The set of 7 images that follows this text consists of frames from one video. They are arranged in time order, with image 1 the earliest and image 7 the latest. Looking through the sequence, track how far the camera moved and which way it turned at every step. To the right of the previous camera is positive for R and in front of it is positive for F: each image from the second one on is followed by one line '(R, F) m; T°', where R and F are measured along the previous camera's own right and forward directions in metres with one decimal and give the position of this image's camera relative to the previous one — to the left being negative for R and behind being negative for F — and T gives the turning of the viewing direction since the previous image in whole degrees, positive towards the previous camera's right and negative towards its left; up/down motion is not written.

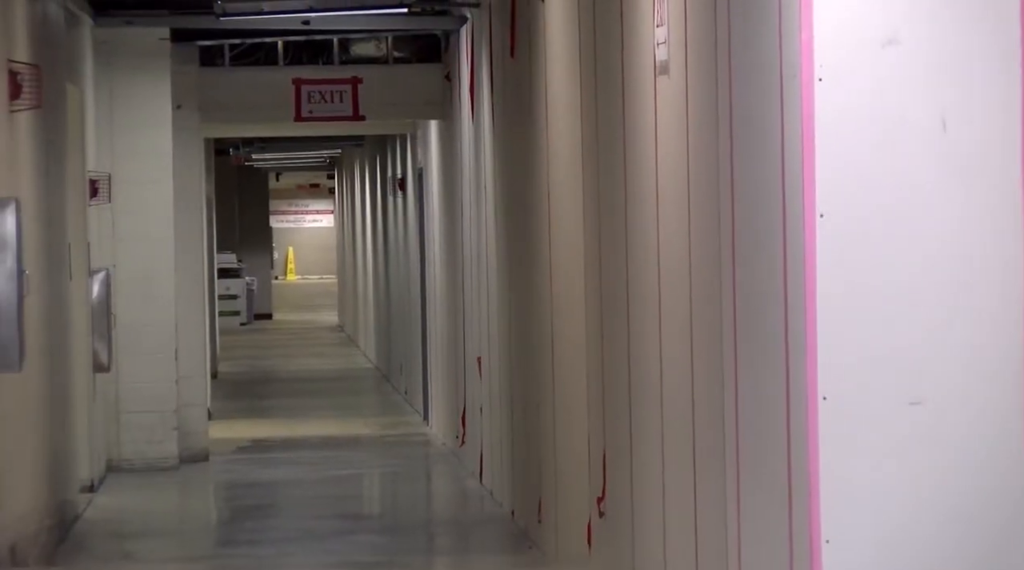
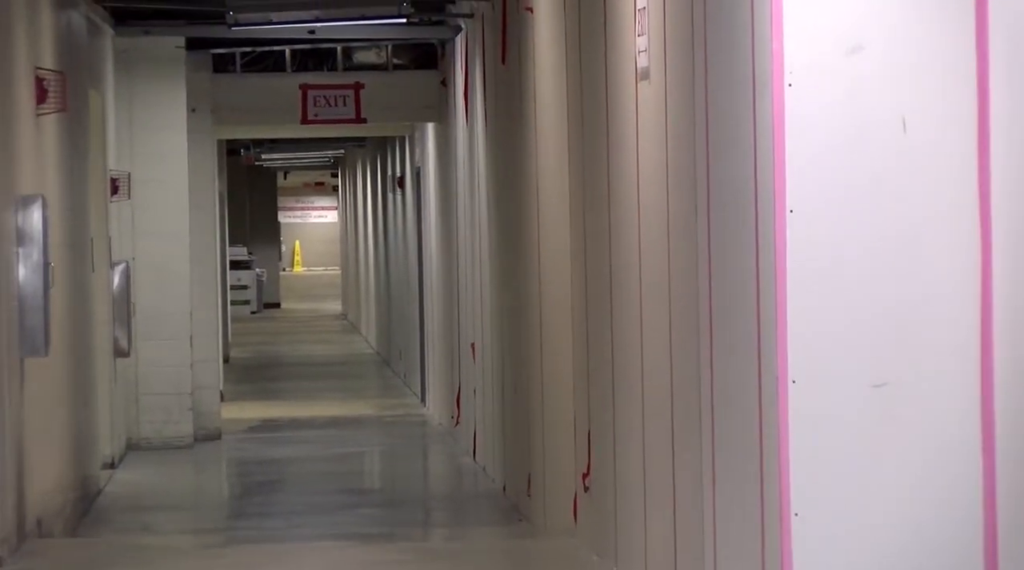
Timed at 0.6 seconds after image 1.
(+0.1, -0.4) m; 0°
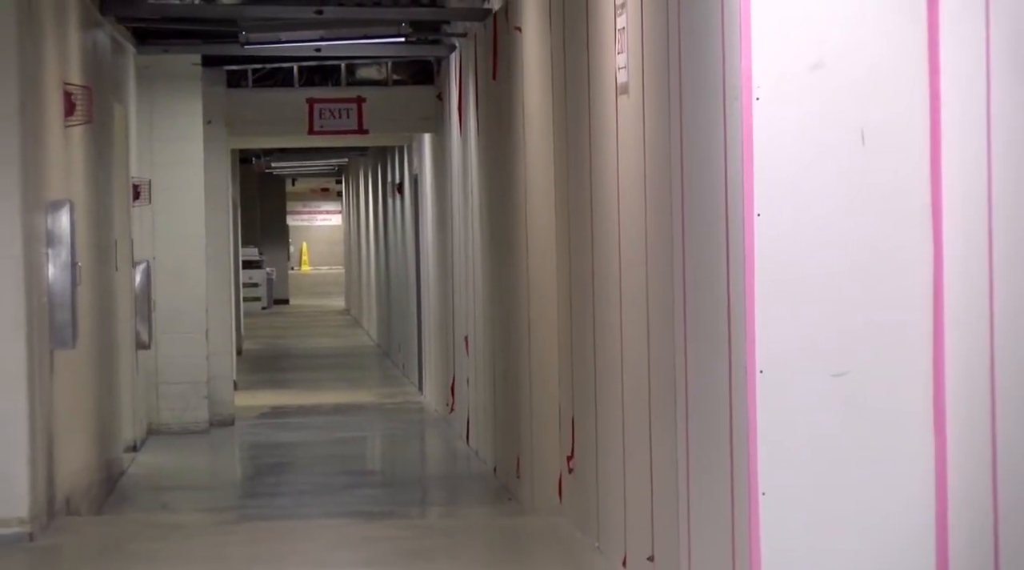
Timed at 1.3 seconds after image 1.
(+0.1, -0.4) m; 0°
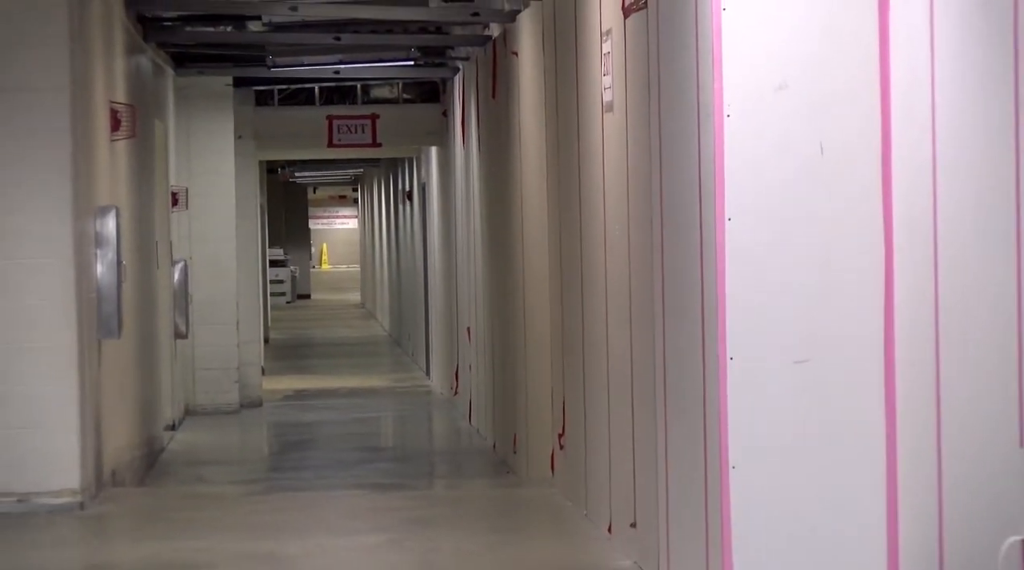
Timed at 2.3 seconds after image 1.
(+0.1, -0.7) m; -1°
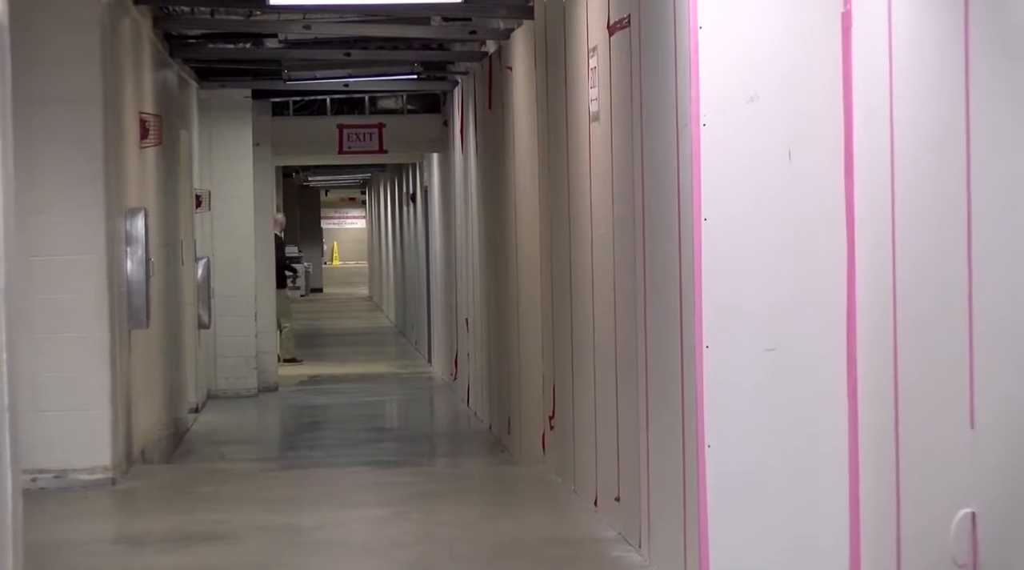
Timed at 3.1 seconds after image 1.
(0.0, -0.6) m; 0°
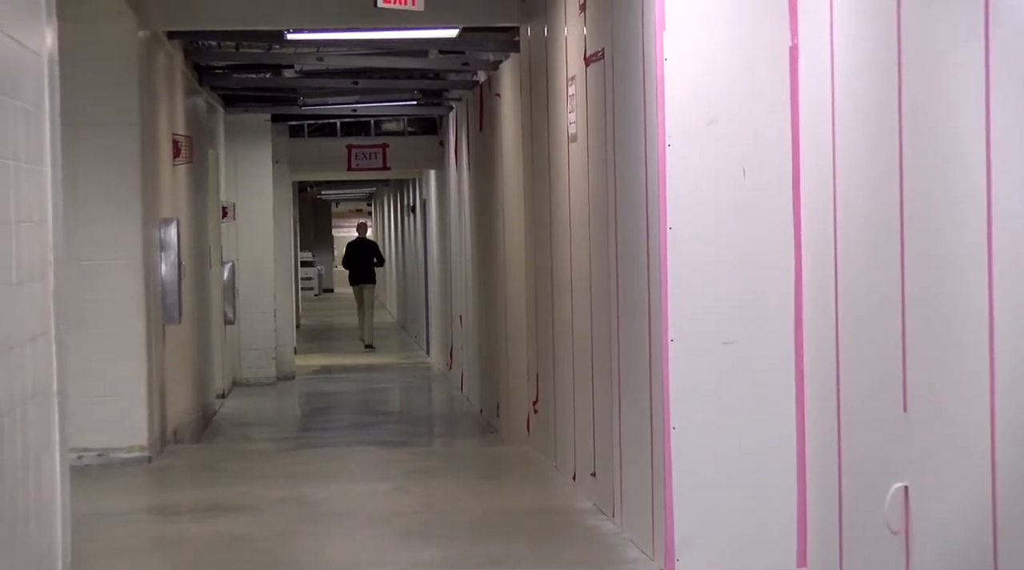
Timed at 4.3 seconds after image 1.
(+0.1, -0.9) m; 0°
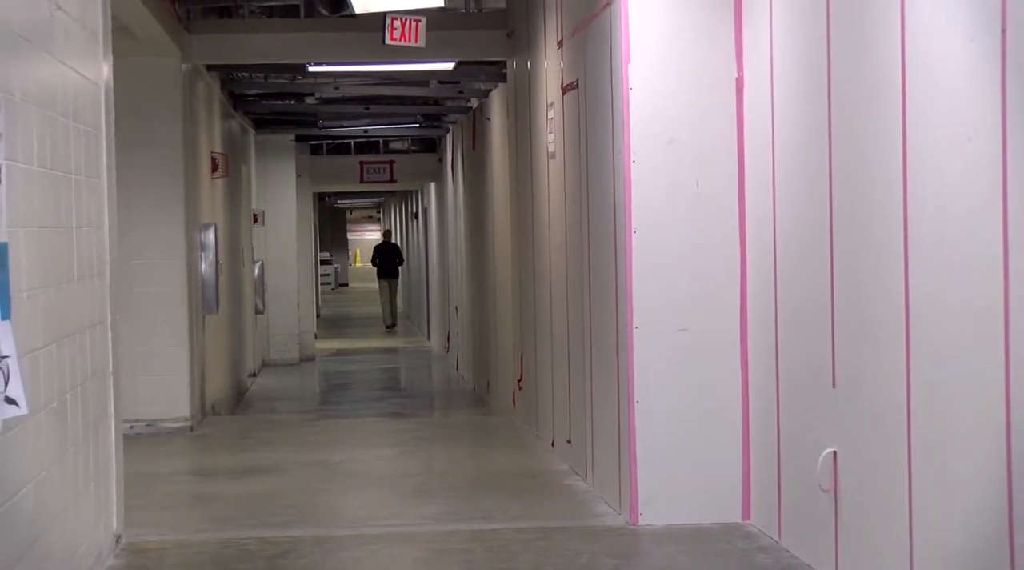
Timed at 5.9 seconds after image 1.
(+0.1, -1.3) m; 0°
